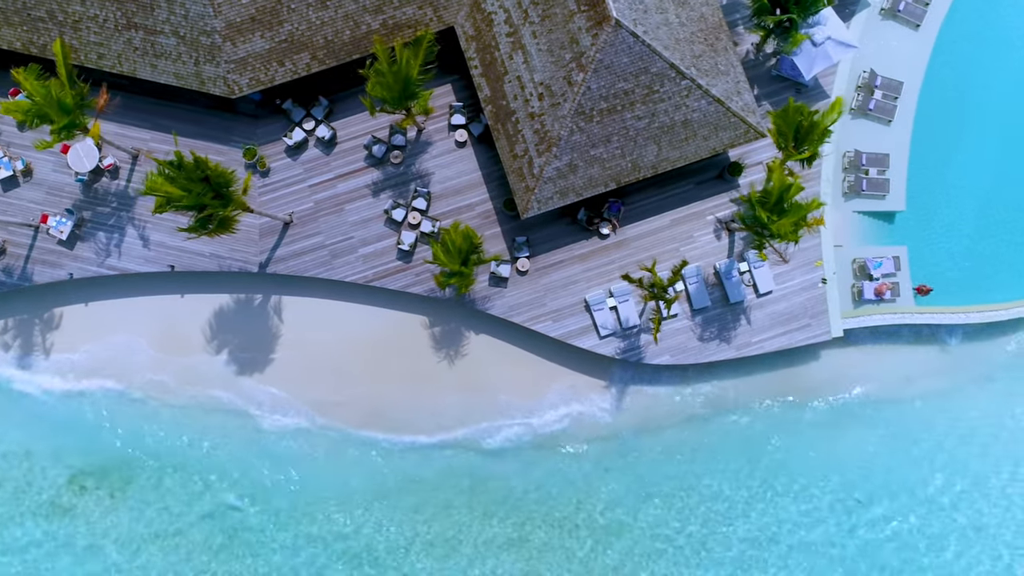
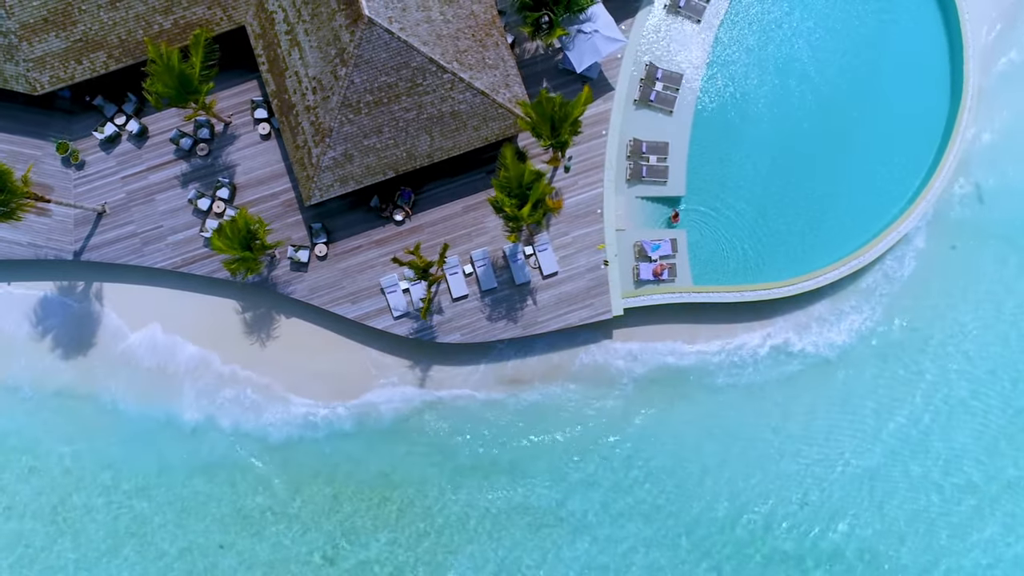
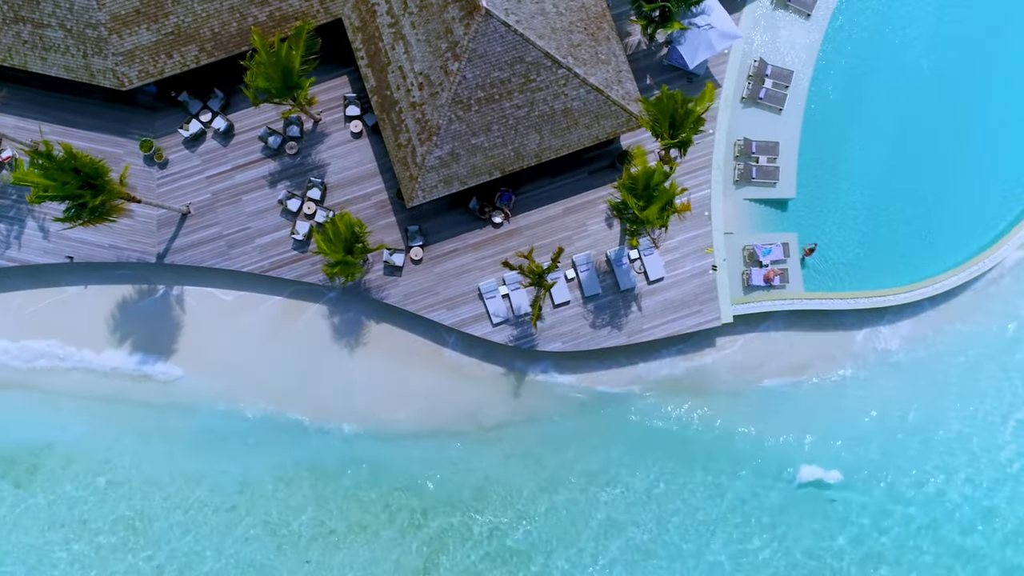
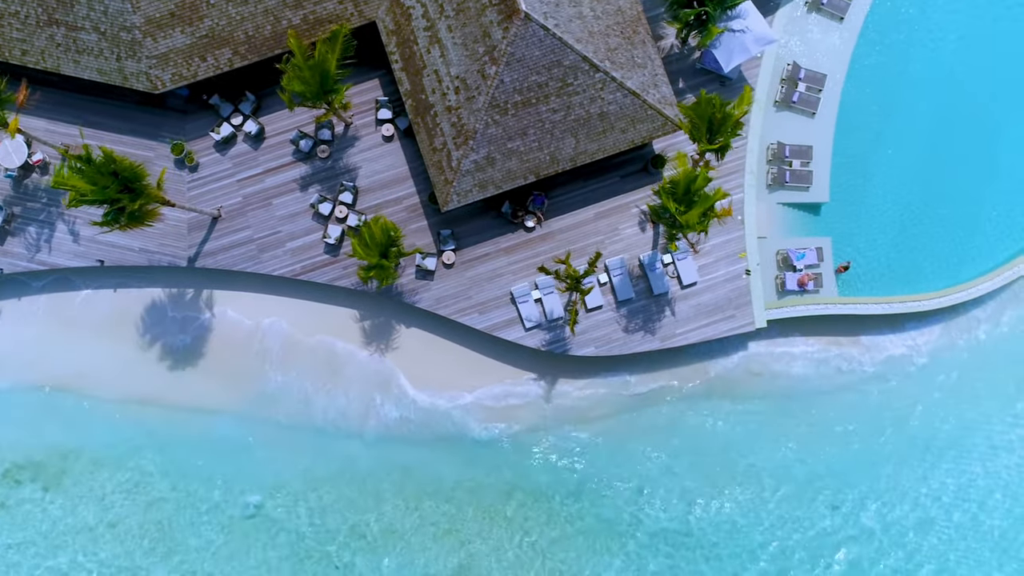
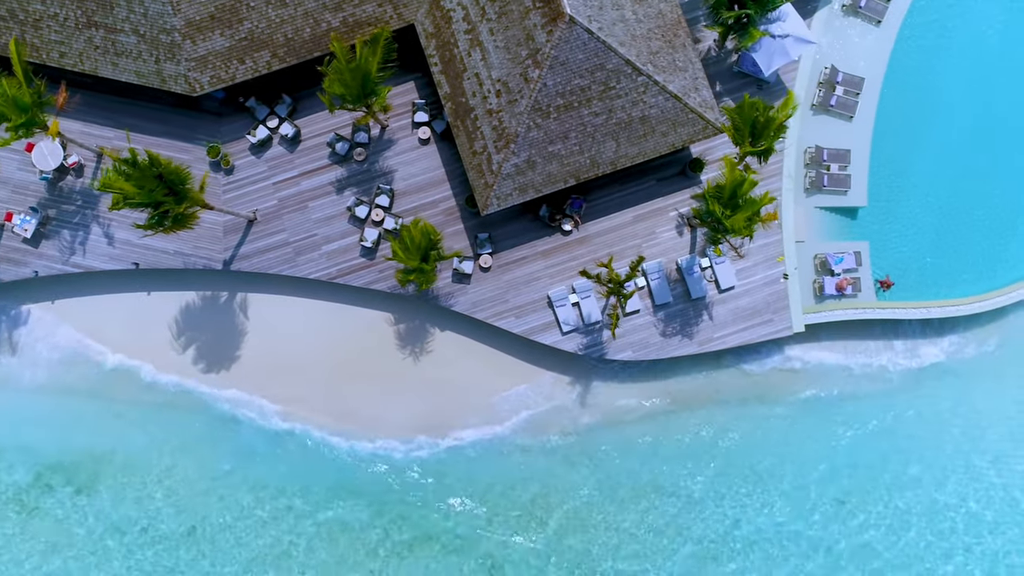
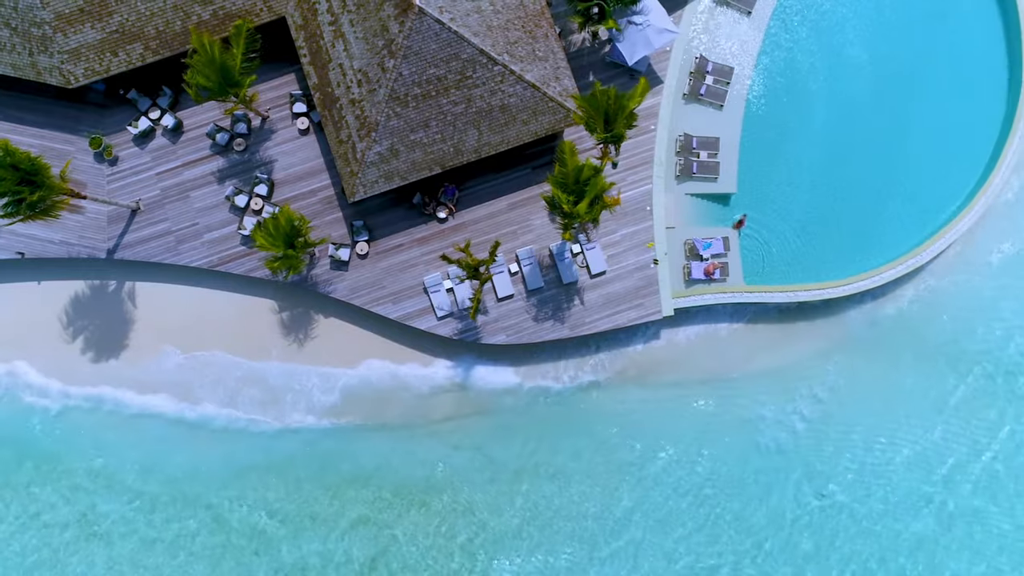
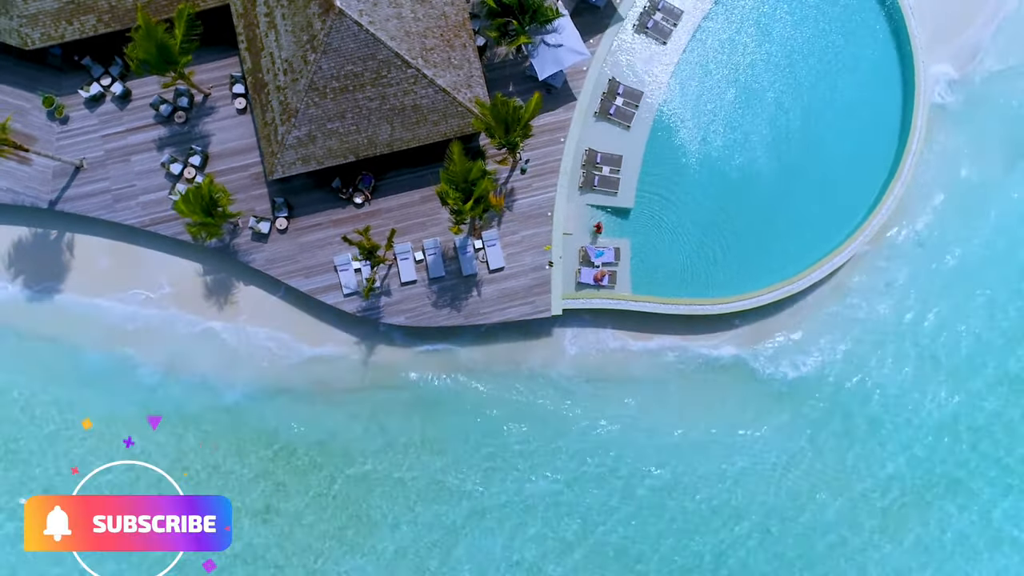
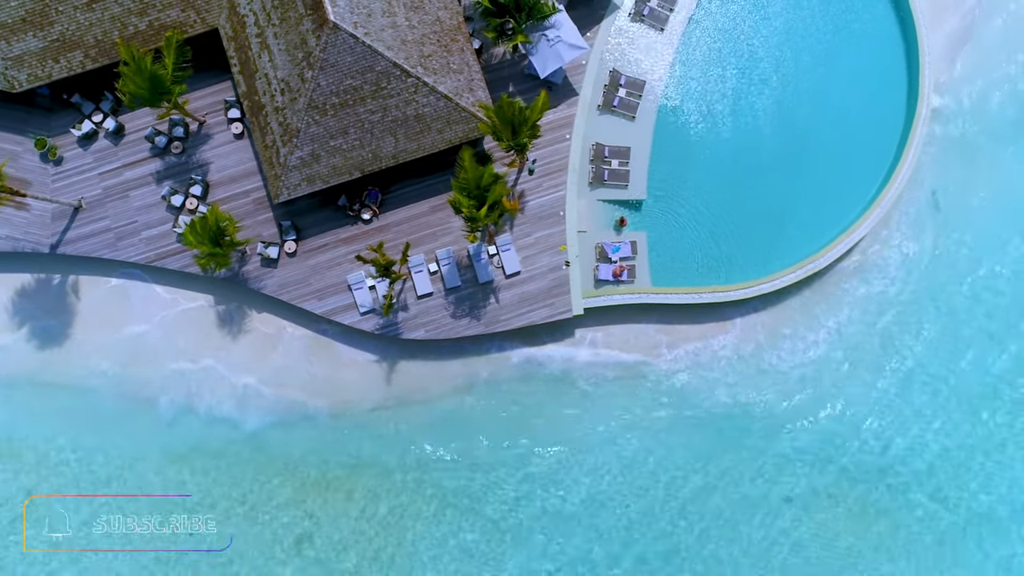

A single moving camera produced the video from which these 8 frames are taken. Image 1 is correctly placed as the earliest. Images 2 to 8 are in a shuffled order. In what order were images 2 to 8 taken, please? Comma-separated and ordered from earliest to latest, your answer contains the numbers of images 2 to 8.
5, 4, 3, 6, 2, 8, 7
